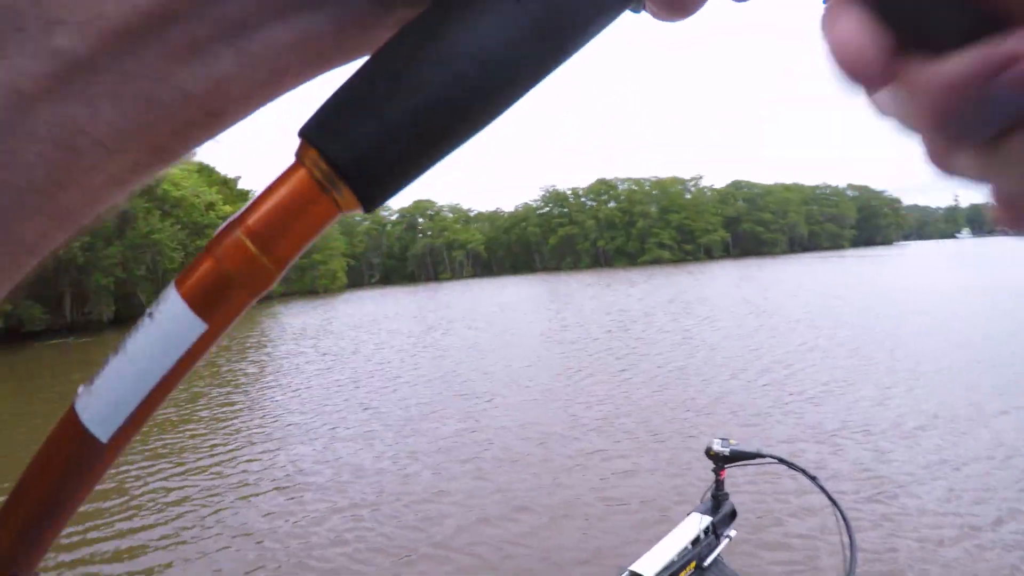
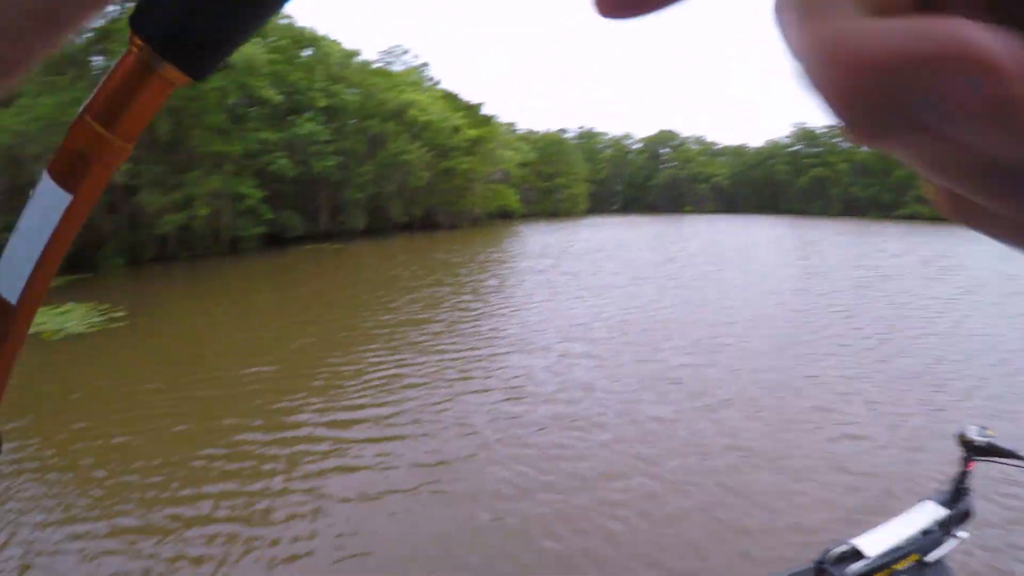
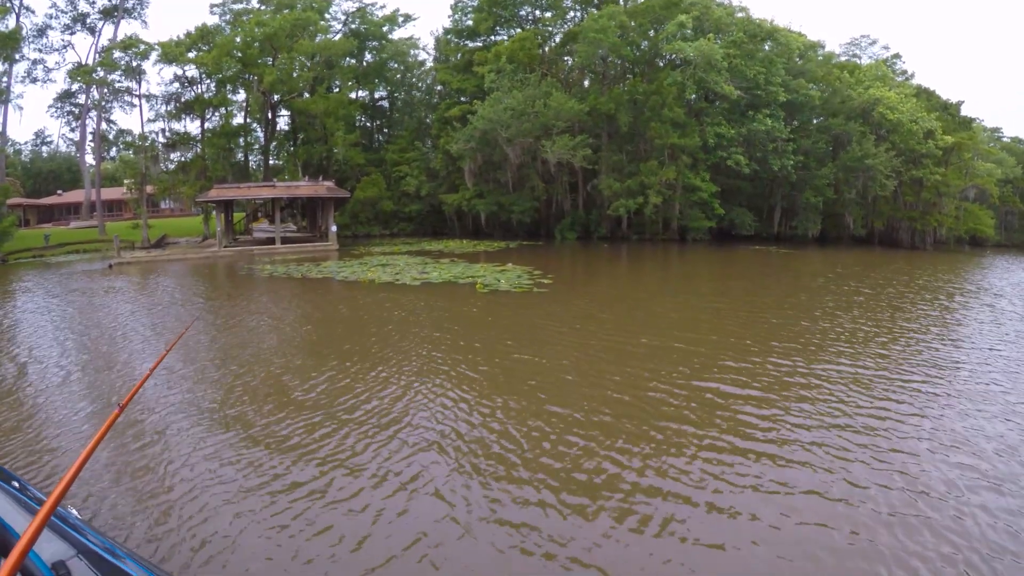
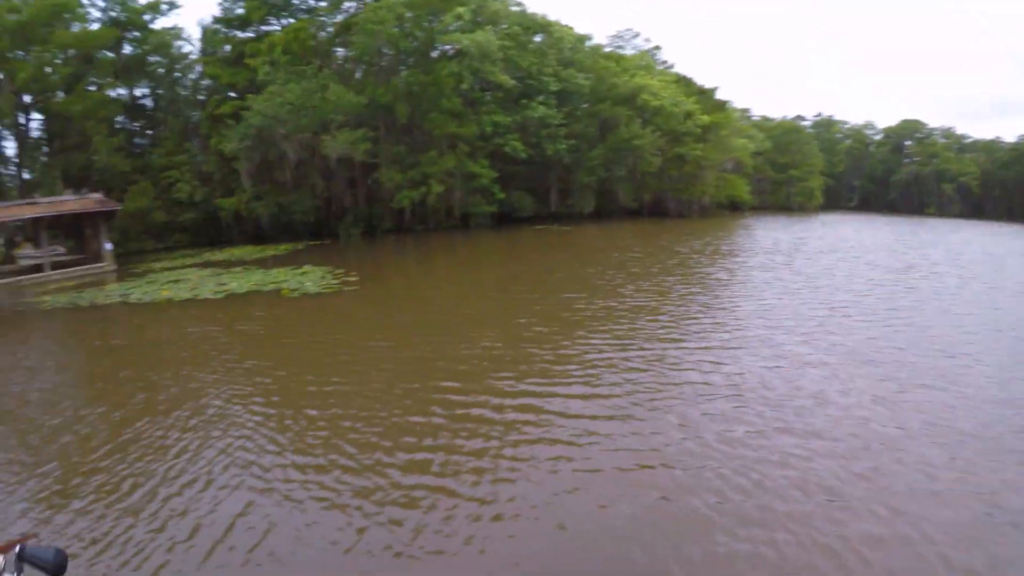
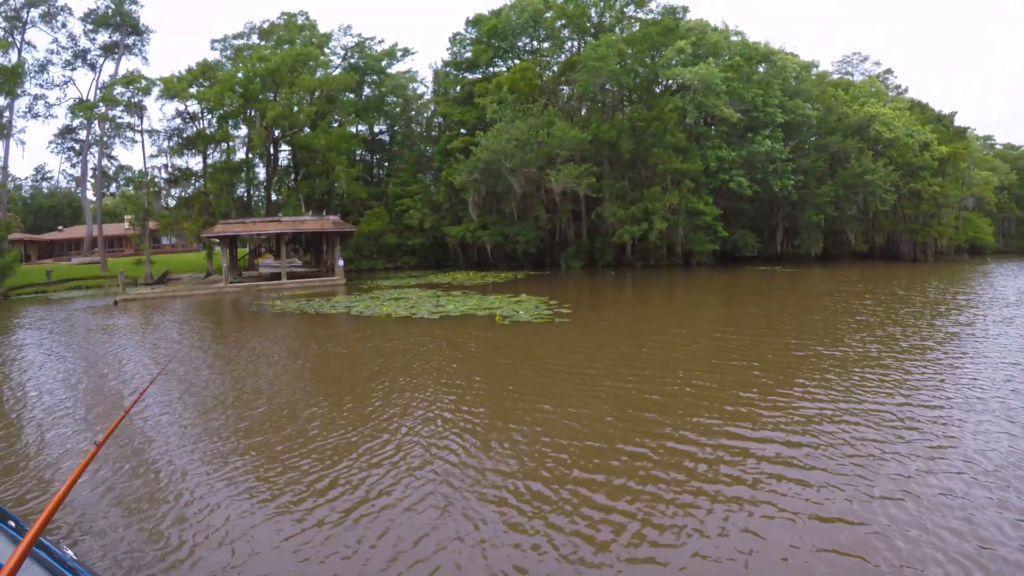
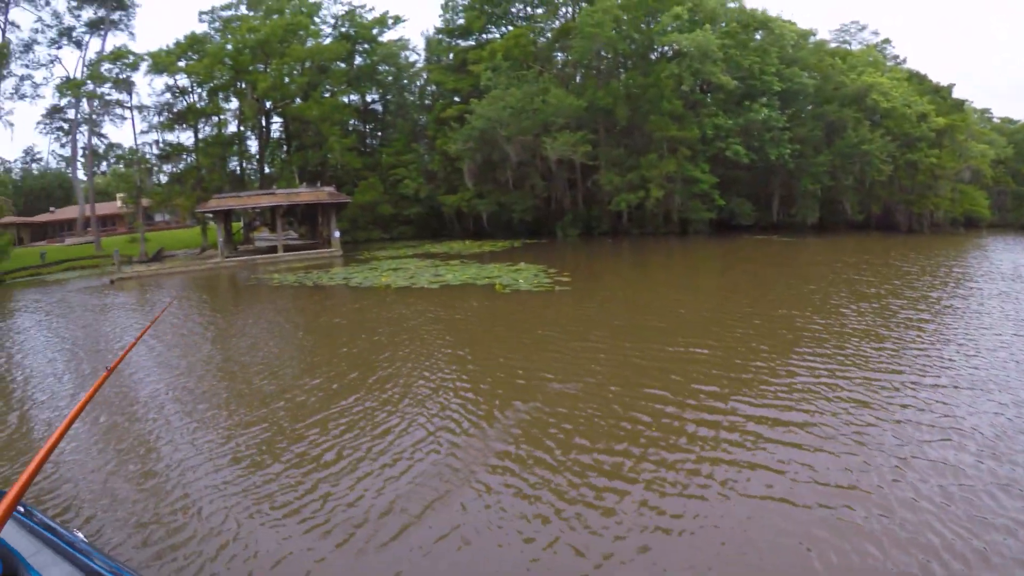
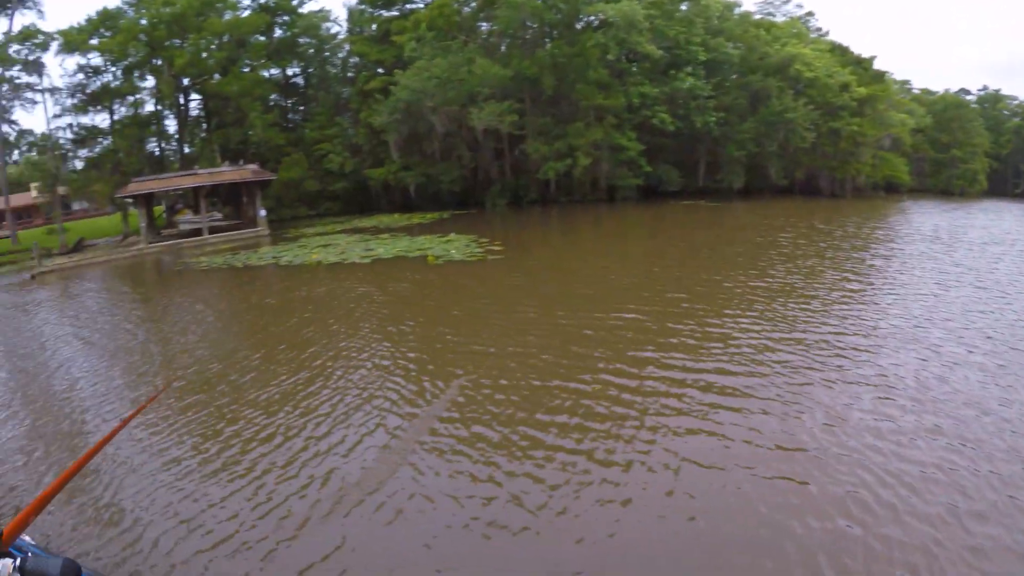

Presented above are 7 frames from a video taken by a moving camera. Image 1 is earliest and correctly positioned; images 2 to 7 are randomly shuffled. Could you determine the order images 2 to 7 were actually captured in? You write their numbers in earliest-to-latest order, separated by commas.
2, 4, 7, 6, 5, 3
